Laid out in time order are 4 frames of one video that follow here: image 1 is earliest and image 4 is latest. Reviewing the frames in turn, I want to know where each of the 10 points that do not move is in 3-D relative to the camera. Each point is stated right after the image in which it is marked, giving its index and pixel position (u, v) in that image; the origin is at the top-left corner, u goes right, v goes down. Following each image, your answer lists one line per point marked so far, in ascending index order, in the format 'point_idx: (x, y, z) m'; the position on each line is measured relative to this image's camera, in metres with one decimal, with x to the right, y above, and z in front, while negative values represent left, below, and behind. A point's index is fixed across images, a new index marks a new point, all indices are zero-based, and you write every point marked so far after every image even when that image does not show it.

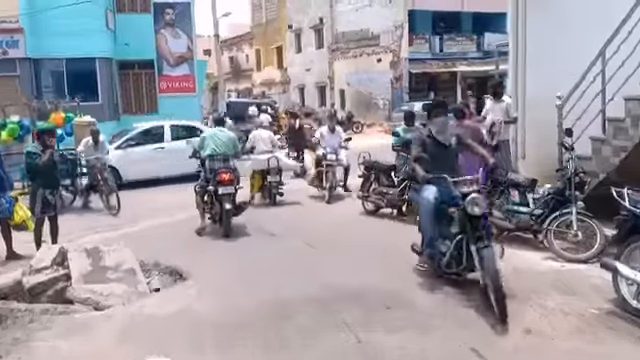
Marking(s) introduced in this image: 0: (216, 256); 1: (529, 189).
0: (-1.2, -0.9, +7.5) m
1: (+2.3, -0.1, +7.1) m
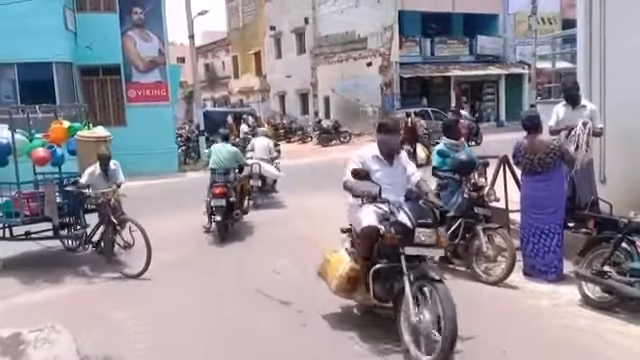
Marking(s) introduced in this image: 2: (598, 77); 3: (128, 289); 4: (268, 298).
0: (-0.9, -1.2, +5.0) m
1: (+2.5, -0.4, +4.8) m
2: (+3.3, +1.2, +7.6) m
3: (-2.0, -1.1, +6.7) m
4: (-0.5, -1.1, +6.1) m
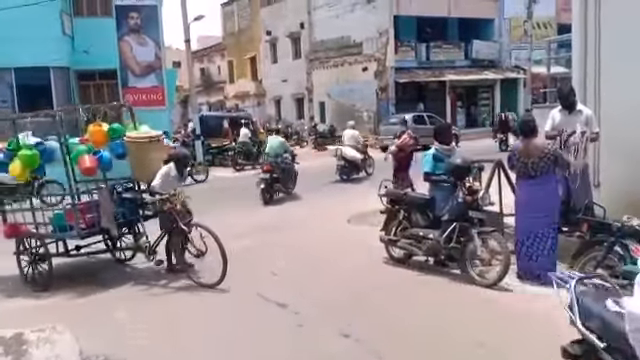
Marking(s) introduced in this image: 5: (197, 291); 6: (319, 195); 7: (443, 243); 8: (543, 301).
0: (-0.9, -1.3, +5.0) m
1: (+2.5, -0.4, +4.8) m
2: (+3.2, +1.1, +7.7) m
3: (-2.0, -1.1, +6.7) m
4: (-0.5, -1.1, +6.1) m
5: (-1.2, -1.1, +6.6) m
6: (0.0, -0.3, +13.1) m
7: (+1.2, -0.6, +6.5) m
8: (+1.9, -1.0, +5.6) m
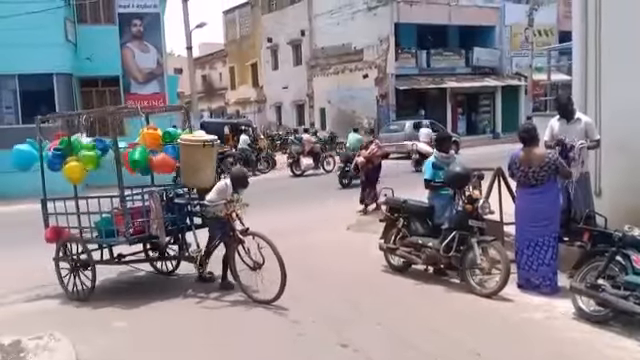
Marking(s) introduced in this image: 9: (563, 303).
0: (-1.0, -1.3, +5.0) m
1: (+2.5, -0.5, +4.8) m
2: (+3.2, +1.0, +7.7) m
3: (-2.0, -1.2, +6.7) m
4: (-0.5, -1.2, +6.1) m
5: (-1.3, -1.2, +6.5) m
6: (0.0, -0.4, +13.0) m
7: (+1.2, -0.7, +6.4) m
8: (+1.9, -1.1, +5.5) m
9: (+2.1, -1.1, +5.7) m
